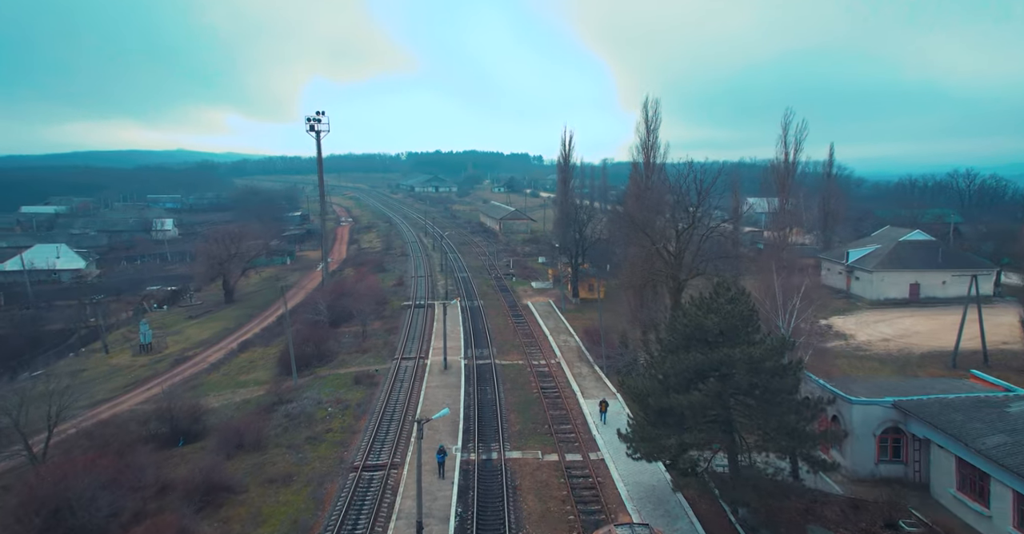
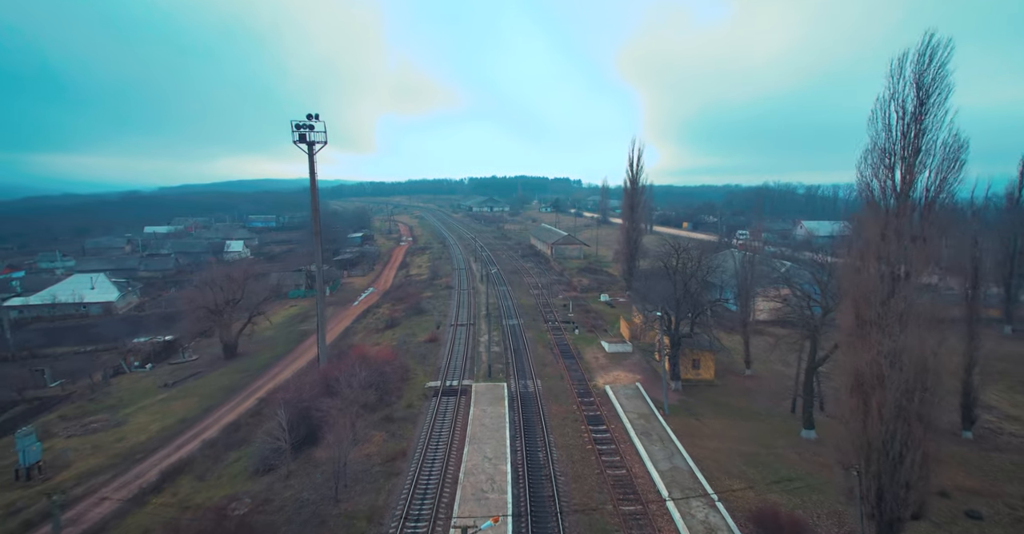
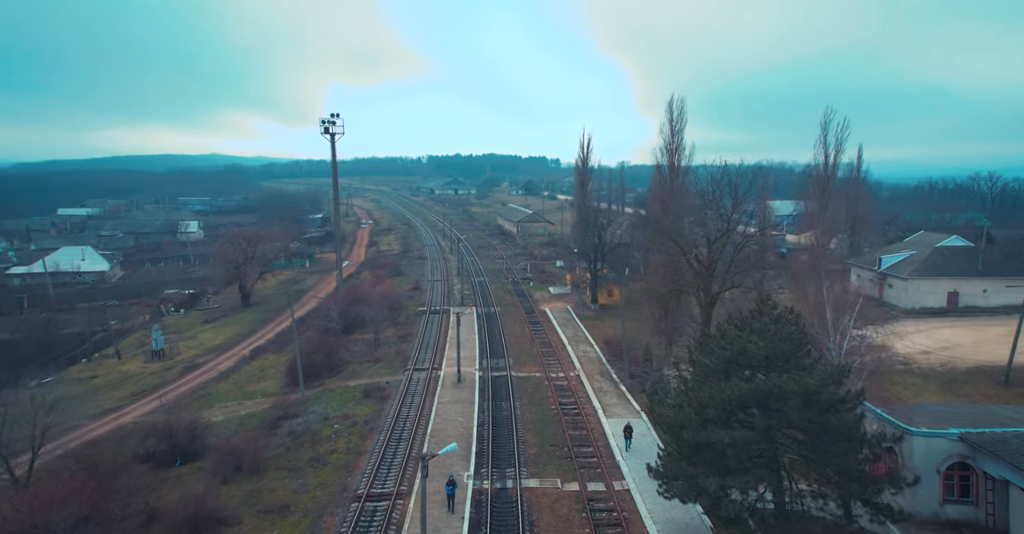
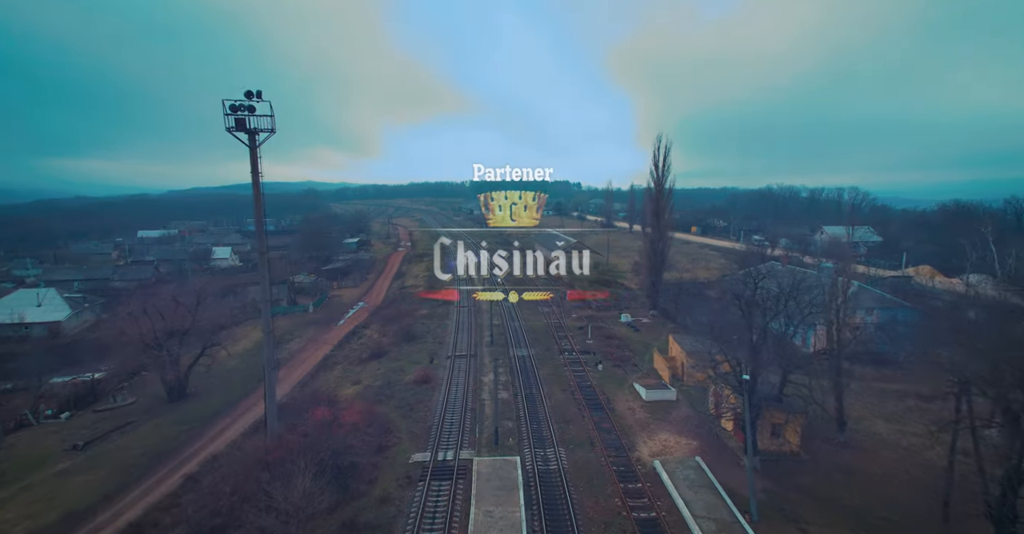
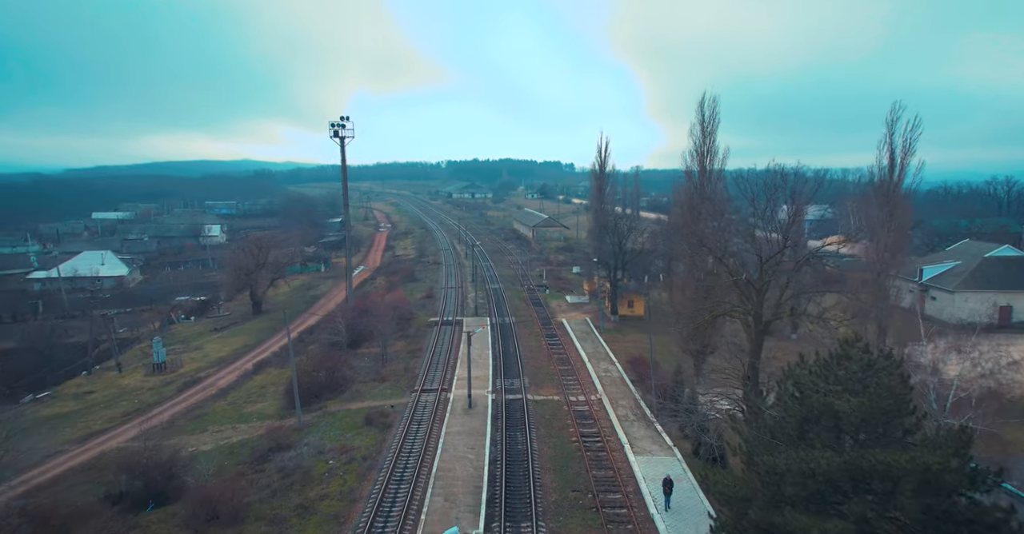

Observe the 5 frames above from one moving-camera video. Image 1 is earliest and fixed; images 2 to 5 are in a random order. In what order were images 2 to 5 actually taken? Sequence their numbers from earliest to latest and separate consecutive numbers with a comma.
3, 5, 2, 4
